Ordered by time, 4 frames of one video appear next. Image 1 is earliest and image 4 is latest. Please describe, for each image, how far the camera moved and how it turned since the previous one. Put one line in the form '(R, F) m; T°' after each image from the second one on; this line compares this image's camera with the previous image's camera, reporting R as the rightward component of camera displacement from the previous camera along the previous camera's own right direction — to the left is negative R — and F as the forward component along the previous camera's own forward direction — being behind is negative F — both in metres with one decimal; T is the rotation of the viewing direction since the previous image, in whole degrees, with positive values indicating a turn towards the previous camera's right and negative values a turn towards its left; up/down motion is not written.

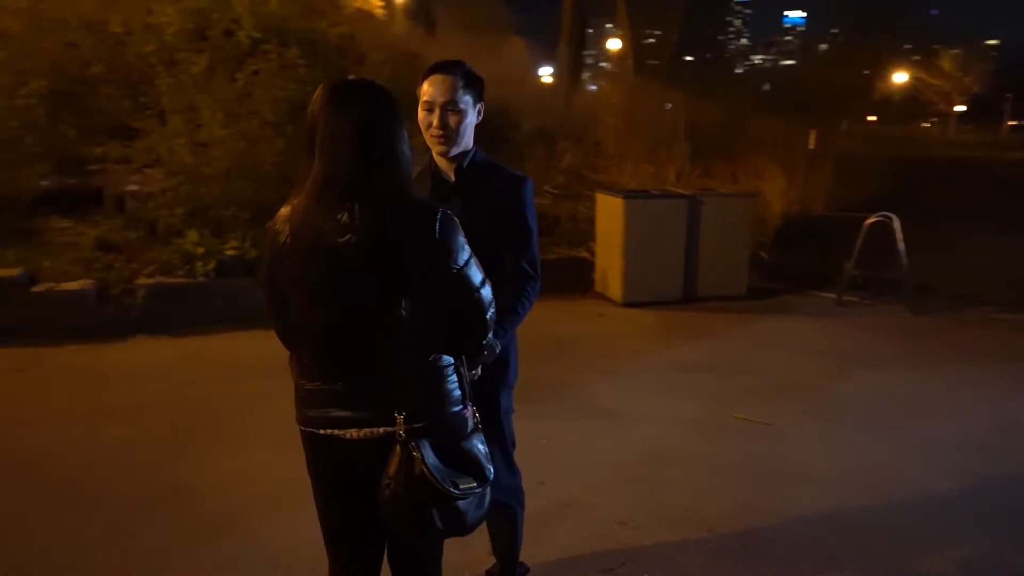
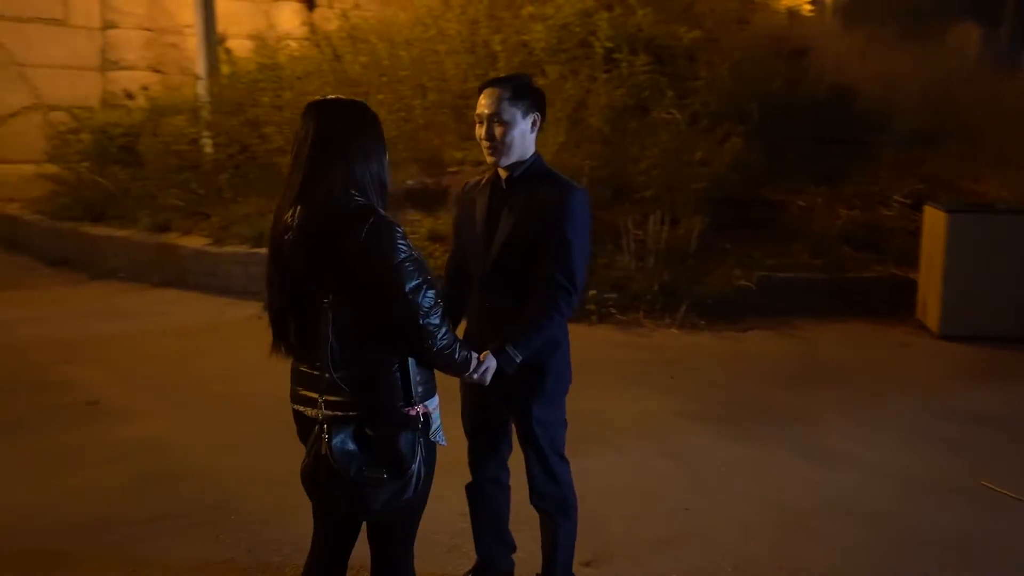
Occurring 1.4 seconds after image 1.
(+1.2, +0.3) m; -30°
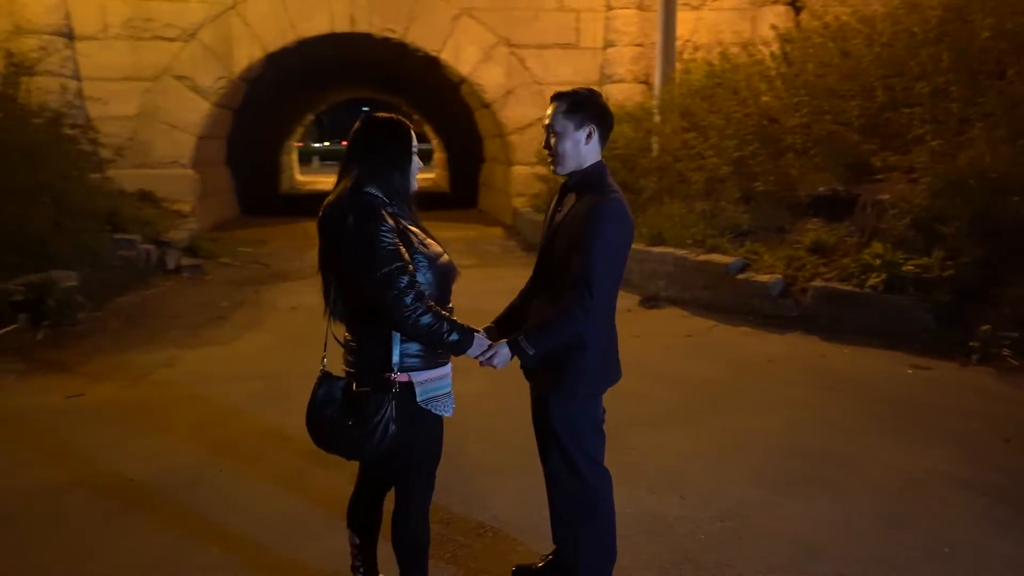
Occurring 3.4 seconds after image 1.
(+1.6, +0.3) m; -38°
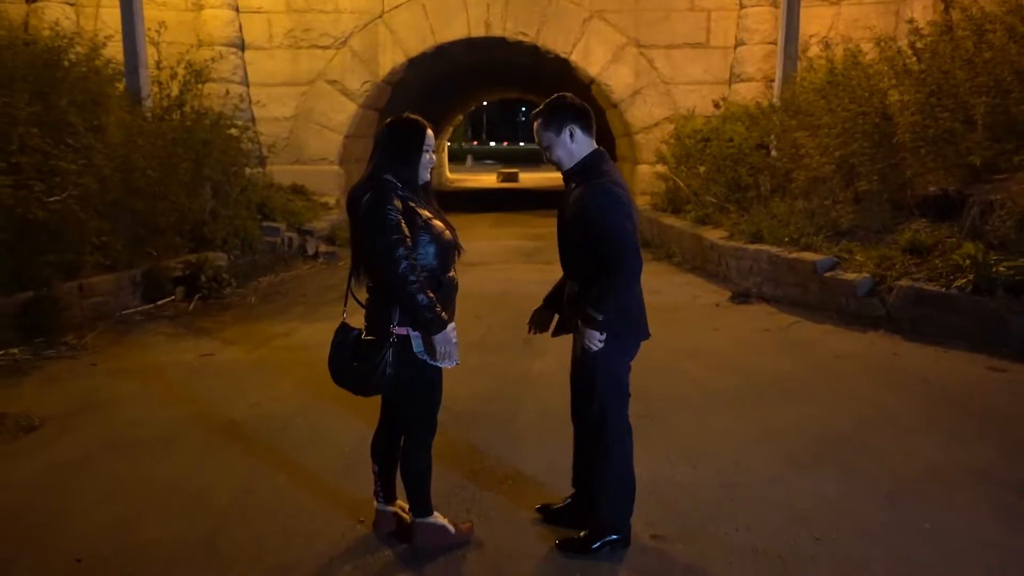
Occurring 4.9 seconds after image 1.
(+0.6, -0.4) m; -11°
